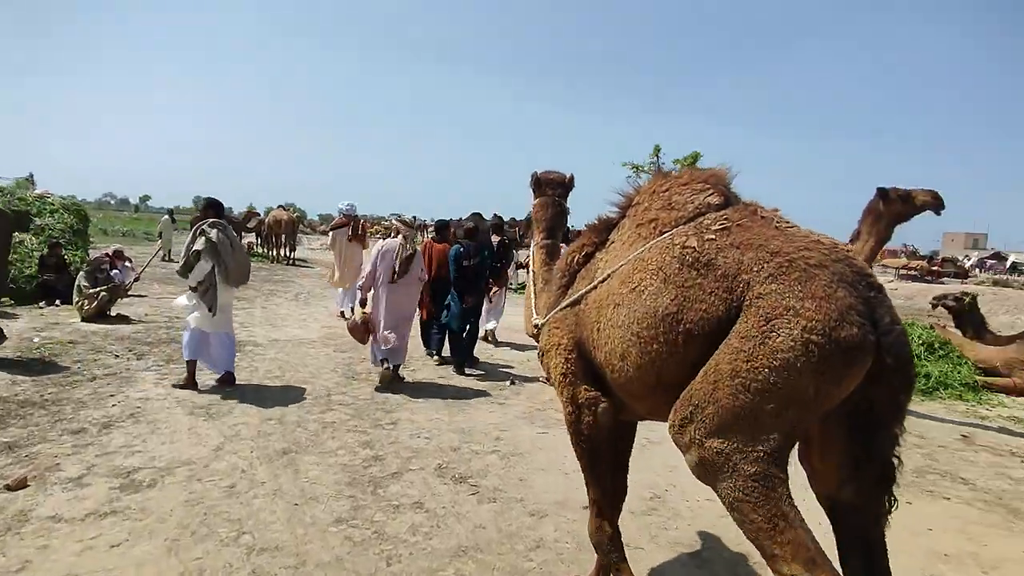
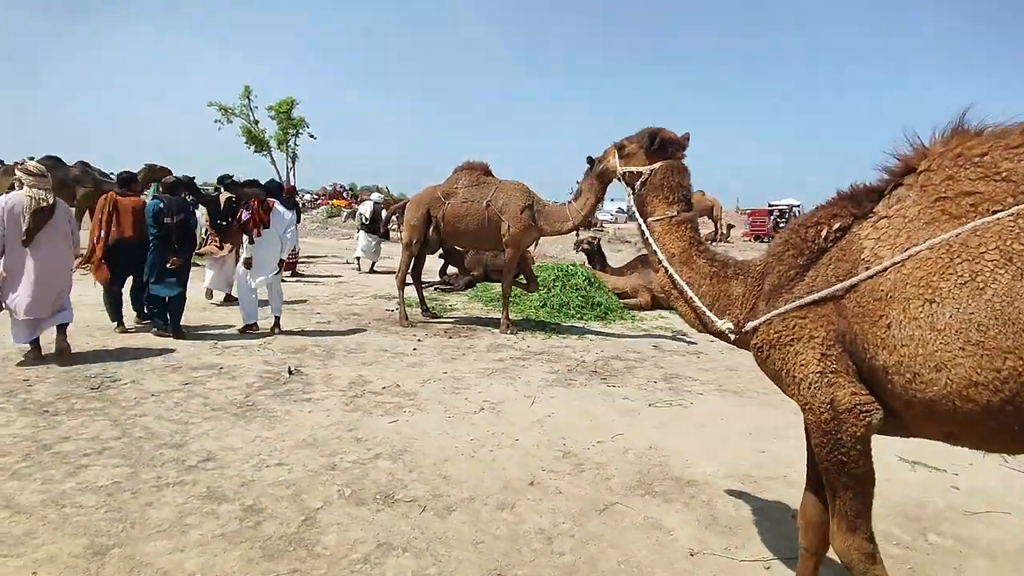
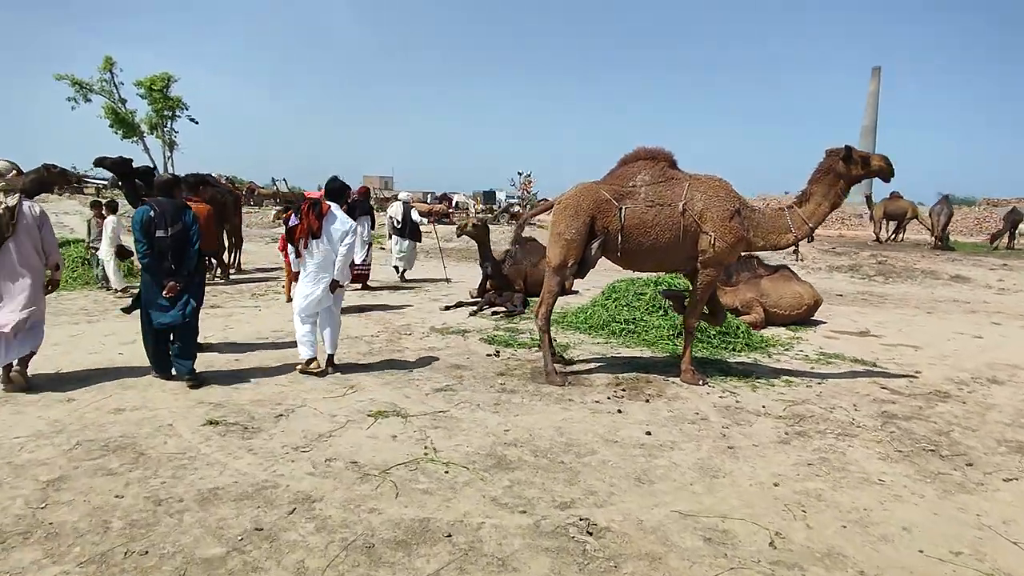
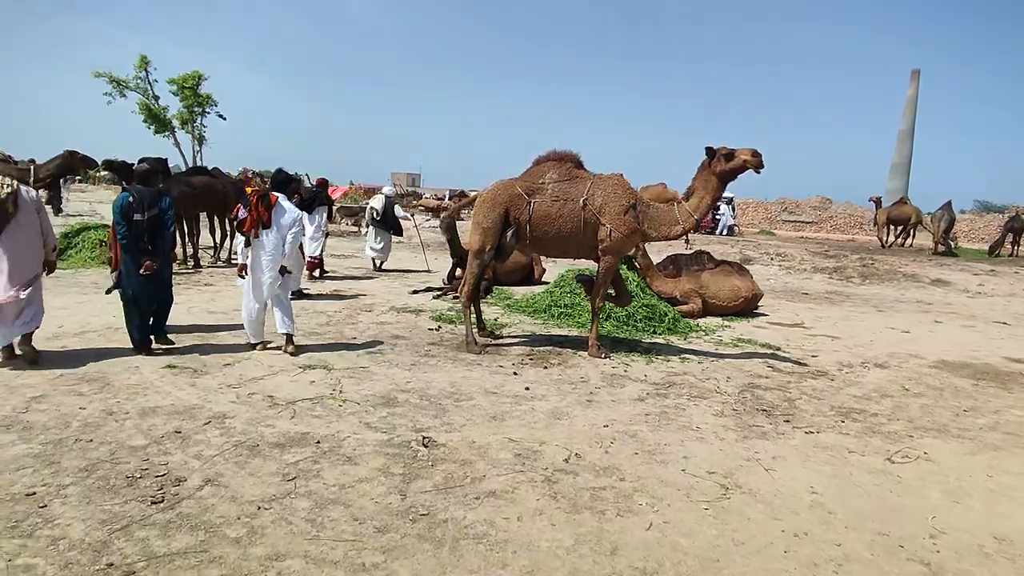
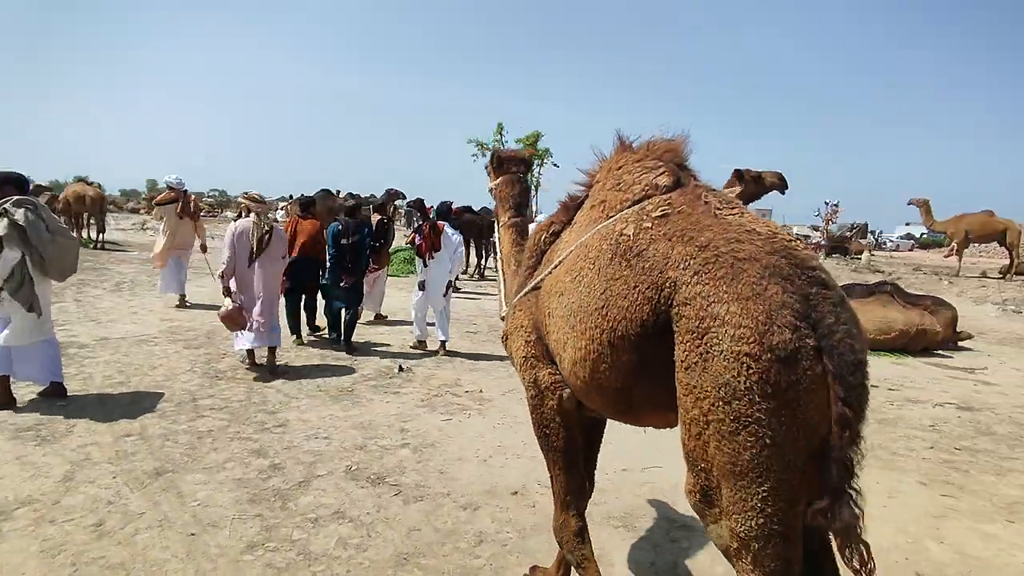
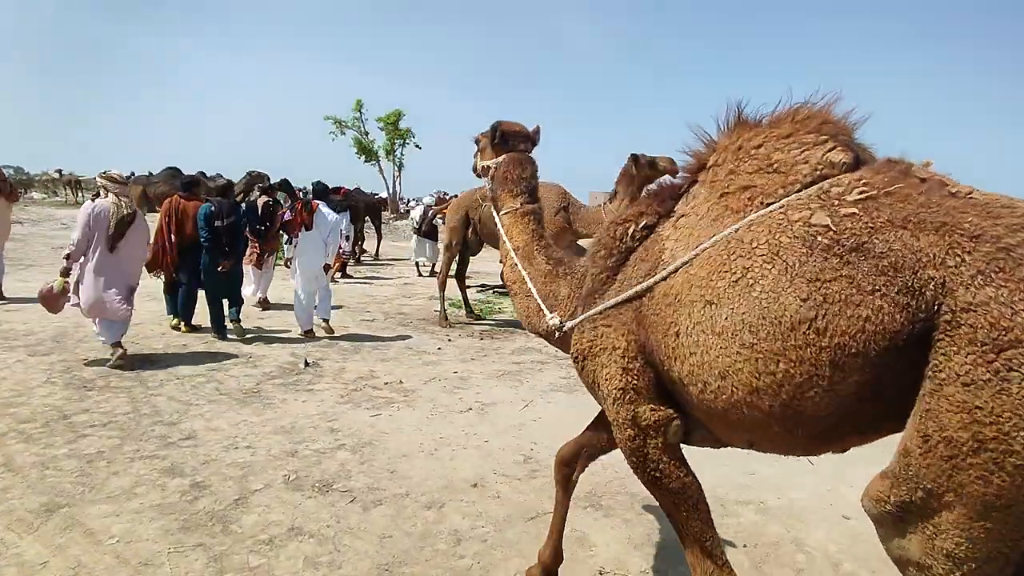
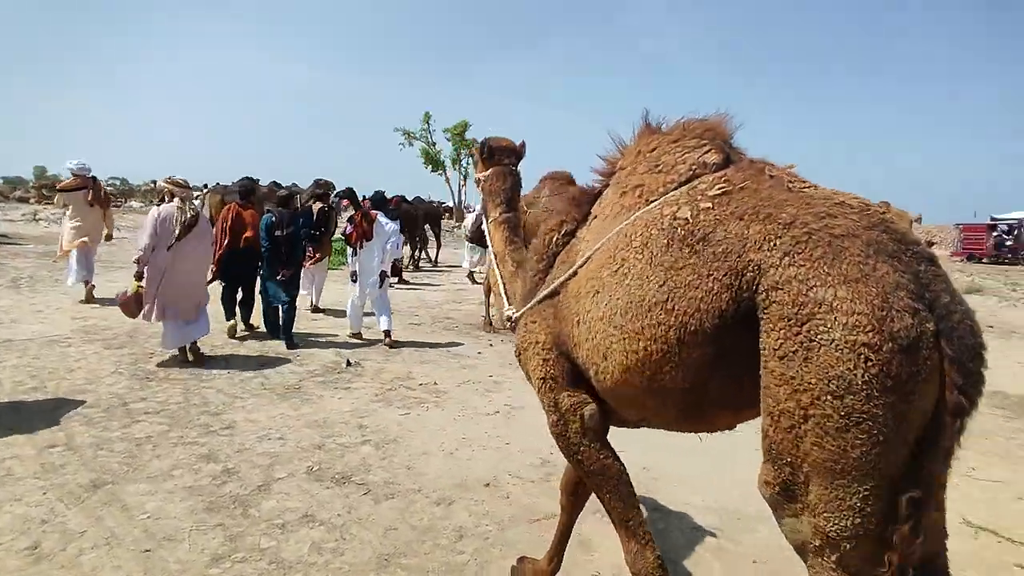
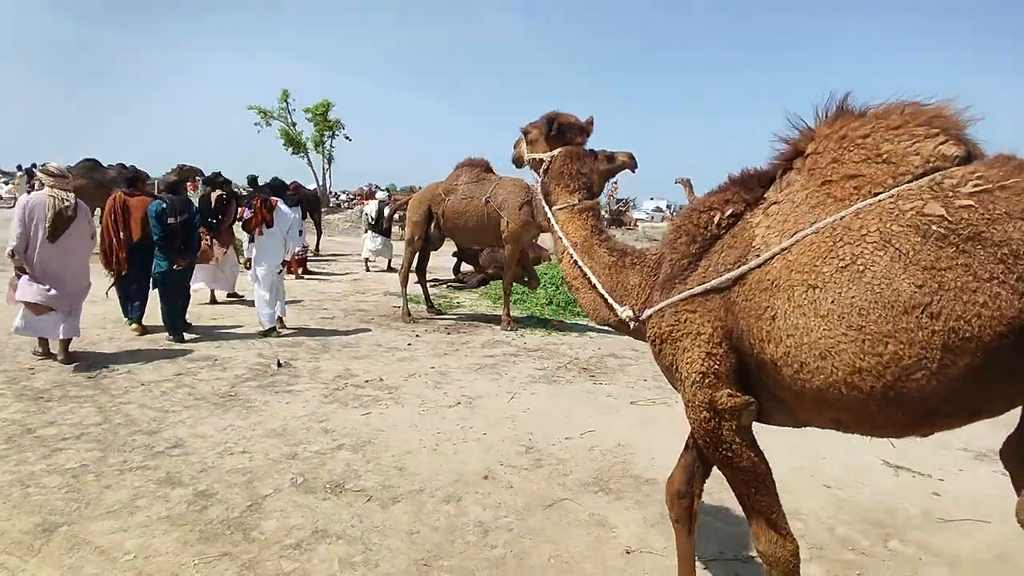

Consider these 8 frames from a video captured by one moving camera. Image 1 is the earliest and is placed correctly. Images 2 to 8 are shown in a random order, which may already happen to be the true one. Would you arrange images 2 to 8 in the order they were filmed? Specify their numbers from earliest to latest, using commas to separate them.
5, 7, 6, 8, 2, 4, 3
